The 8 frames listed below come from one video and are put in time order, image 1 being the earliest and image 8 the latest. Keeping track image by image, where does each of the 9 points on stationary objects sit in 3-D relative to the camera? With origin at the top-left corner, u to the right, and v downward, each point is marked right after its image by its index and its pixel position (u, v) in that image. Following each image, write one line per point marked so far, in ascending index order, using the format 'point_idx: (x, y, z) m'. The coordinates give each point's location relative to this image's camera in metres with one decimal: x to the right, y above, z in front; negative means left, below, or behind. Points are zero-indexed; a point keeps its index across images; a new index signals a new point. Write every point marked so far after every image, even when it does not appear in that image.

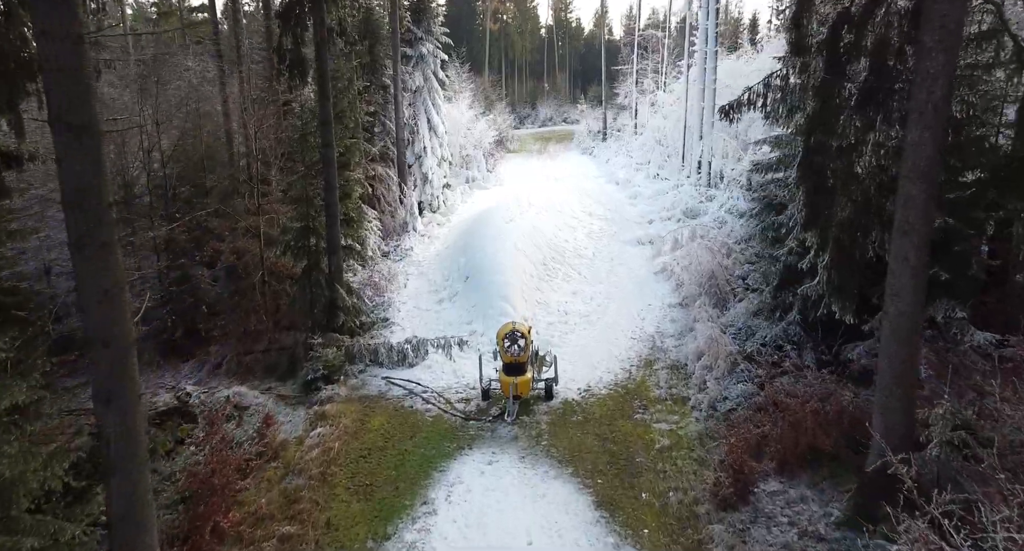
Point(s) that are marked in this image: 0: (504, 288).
0: (-0.2, -0.3, +15.3) m
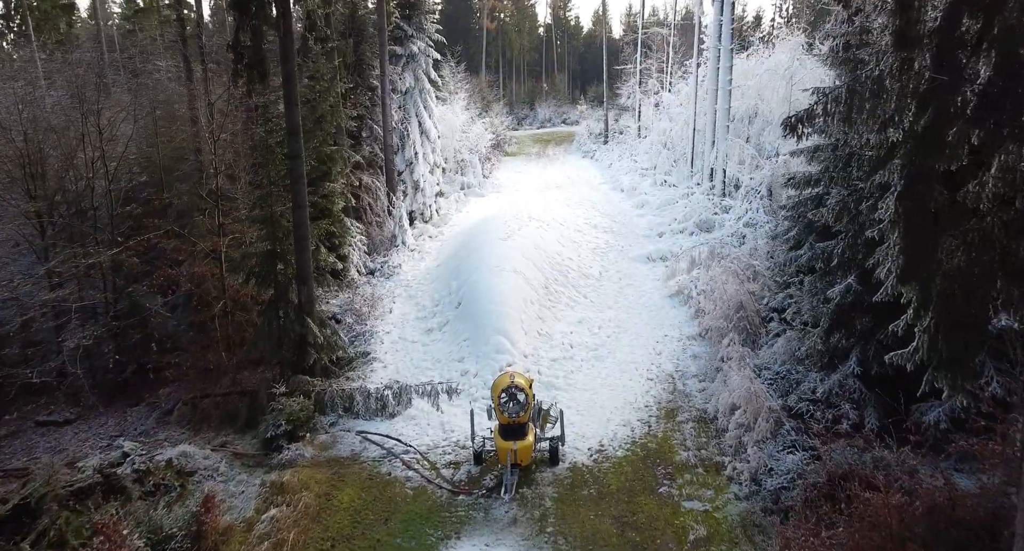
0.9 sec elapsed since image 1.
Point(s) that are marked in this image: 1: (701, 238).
0: (-0.2, -0.9, +13.5) m
1: (+5.6, +1.1, +20.0) m
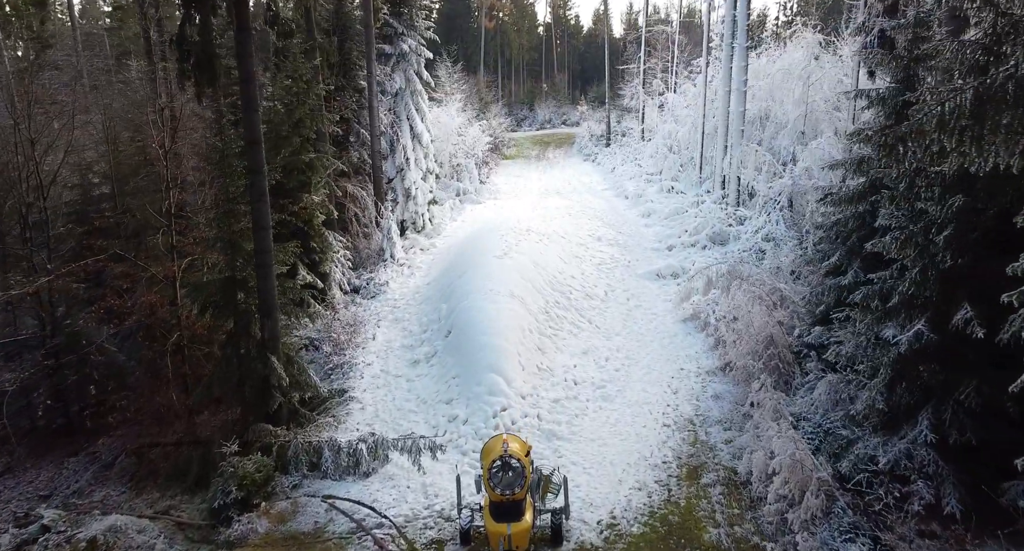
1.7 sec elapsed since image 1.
0: (-0.3, -1.4, +11.8) m
1: (+5.5, +0.6, +18.4) m
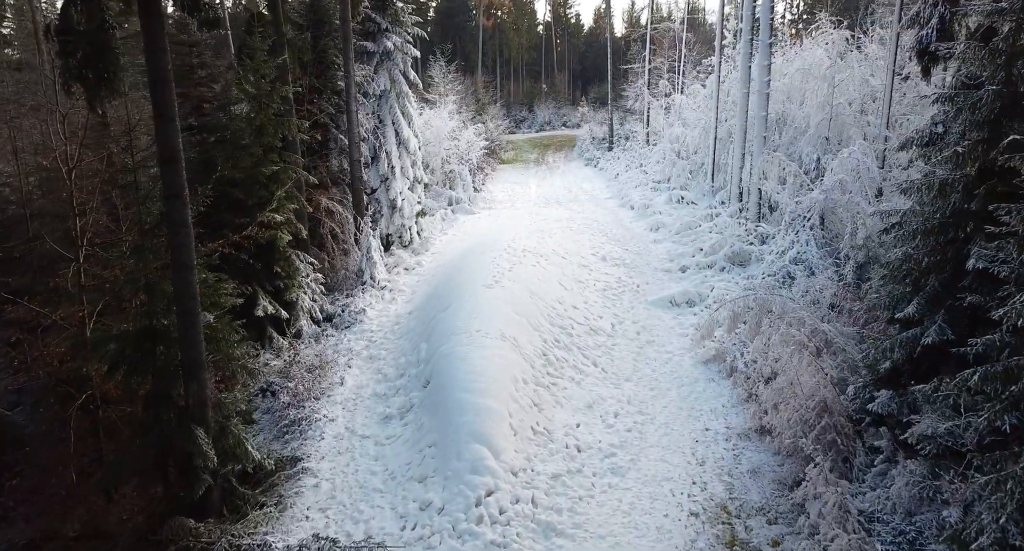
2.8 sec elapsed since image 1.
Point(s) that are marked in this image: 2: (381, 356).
0: (-0.5, -2.0, +9.7) m
1: (+5.4, -0.1, +16.2) m
2: (-2.6, -1.6, +13.6) m
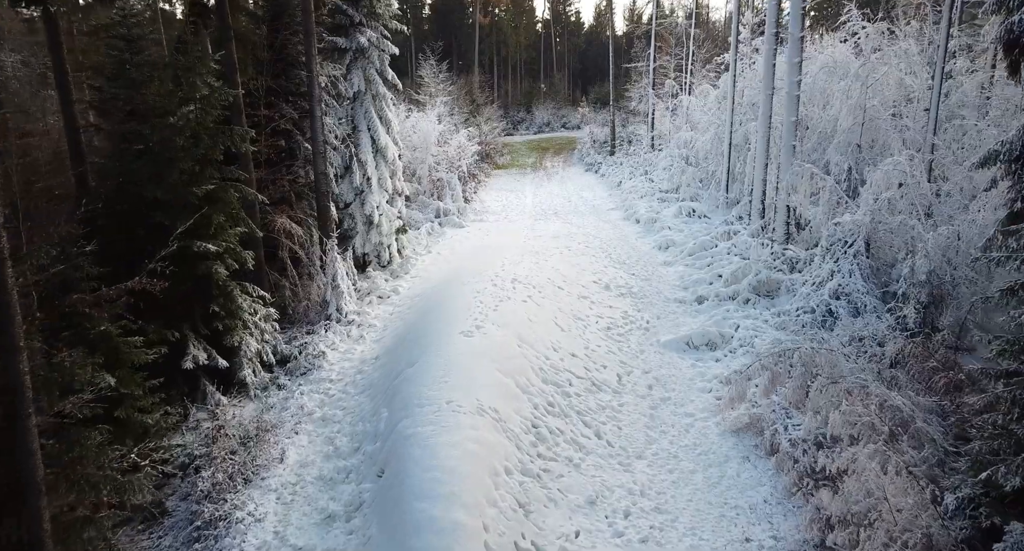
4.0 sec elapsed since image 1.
0: (-0.7, -2.7, +7.1) m
1: (+5.1, -0.8, +13.7) m
2: (-2.9, -2.3, +11.1) m
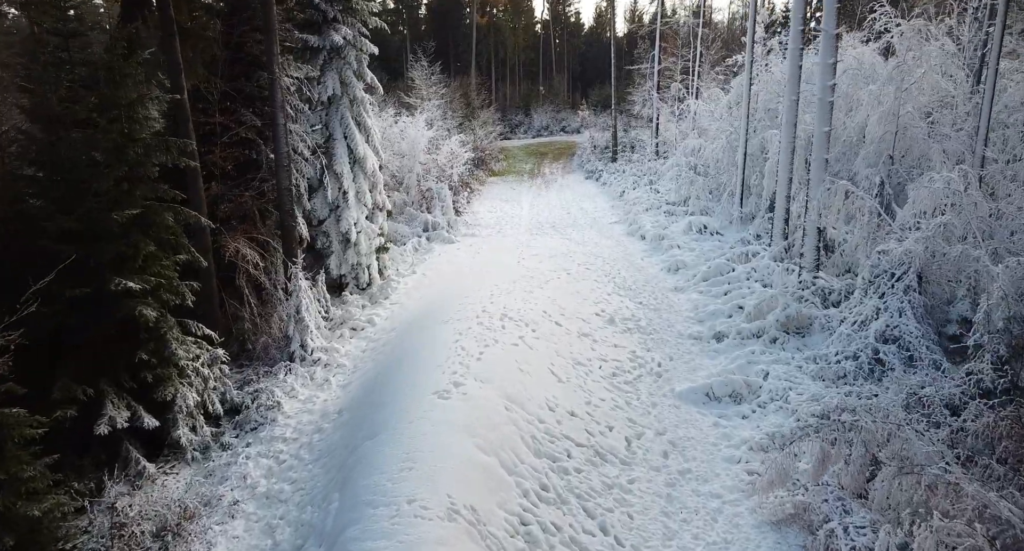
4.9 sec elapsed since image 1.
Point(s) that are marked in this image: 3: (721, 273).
0: (-0.9, -3.3, +5.1) m
1: (+4.9, -1.4, +11.6) m
2: (-3.1, -3.0, +9.1) m
3: (+5.0, +0.1, +16.3) m
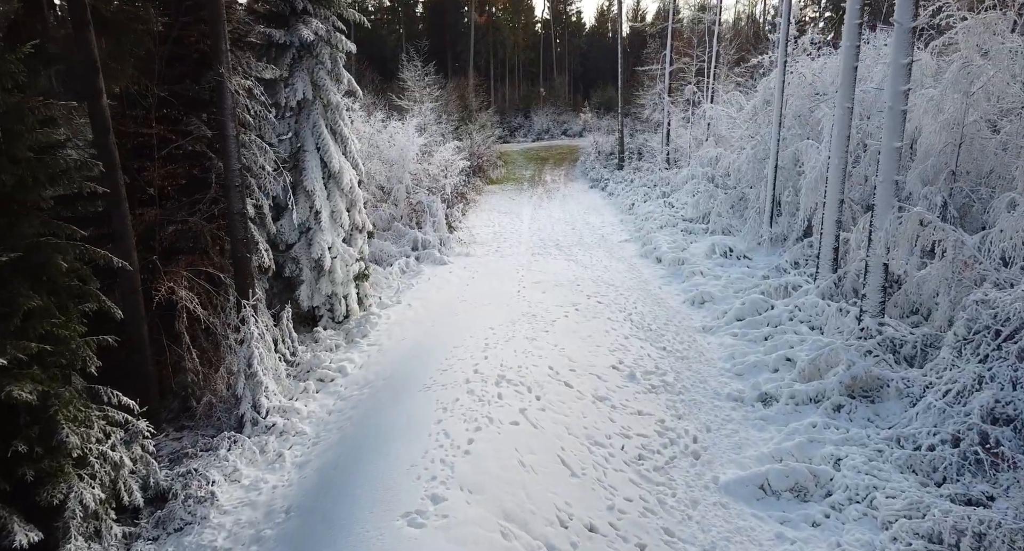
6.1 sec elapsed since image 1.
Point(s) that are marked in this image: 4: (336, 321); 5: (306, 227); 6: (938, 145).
0: (-0.9, -4.1, +2.6) m
1: (+4.9, -2.2, +9.1) m
2: (-3.1, -3.7, +6.5) m
3: (+5.0, -0.7, +13.8) m
4: (-4.2, -1.1, +15.8) m
5: (-4.6, +1.1, +15.0) m
6: (+9.0, +2.7, +14.0) m
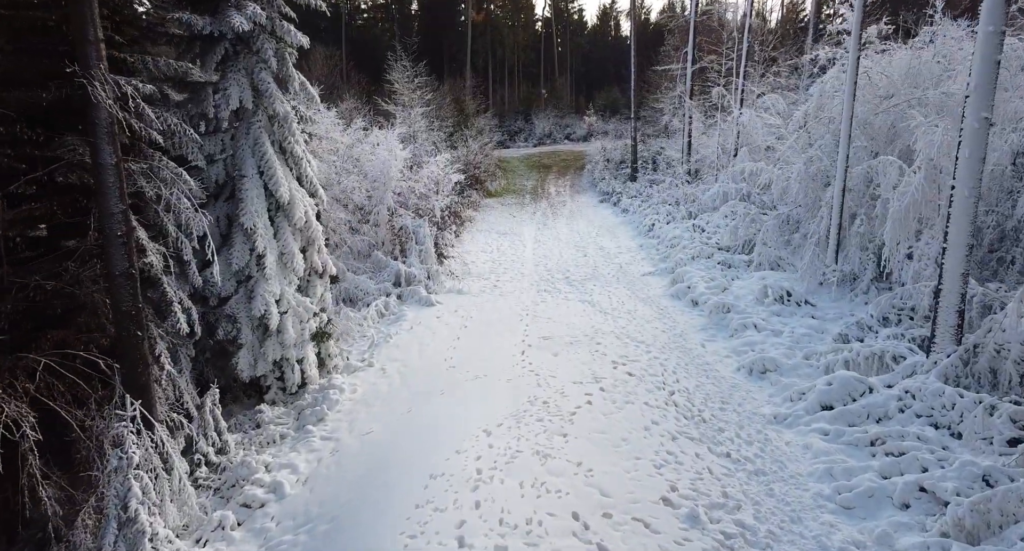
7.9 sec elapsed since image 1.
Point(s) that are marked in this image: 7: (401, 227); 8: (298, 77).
0: (-0.9, -5.1, -1.1) m
1: (+5.0, -3.2, +5.4) m
2: (-3.0, -4.8, +2.8) m
3: (+5.1, -1.8, +10.1) m
4: (-4.1, -2.2, +12.1) m
5: (-4.5, 0.0, +11.3) m
6: (+9.0, +1.7, +10.3) m
7: (-3.2, +1.2, +19.4) m
8: (-3.9, +3.5, +11.8) m
